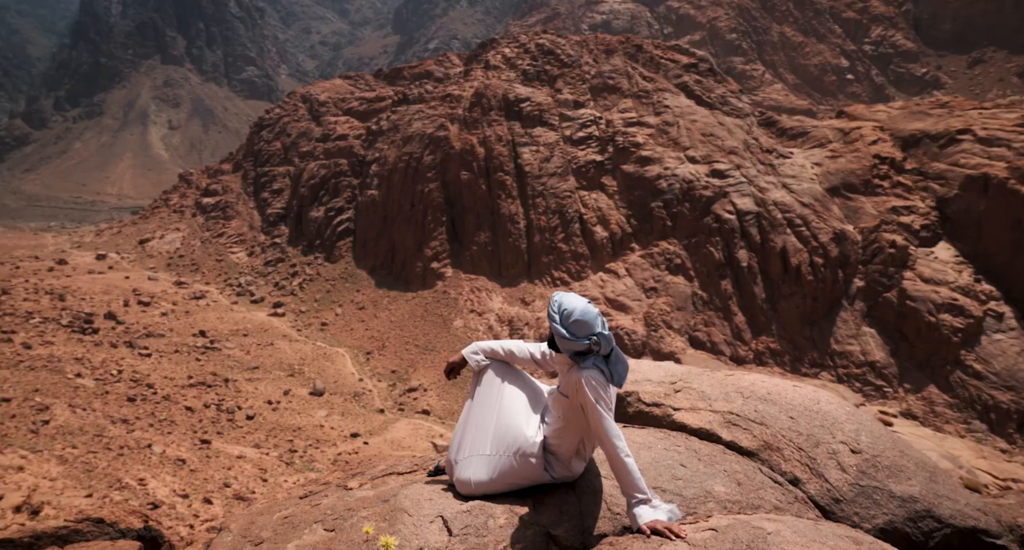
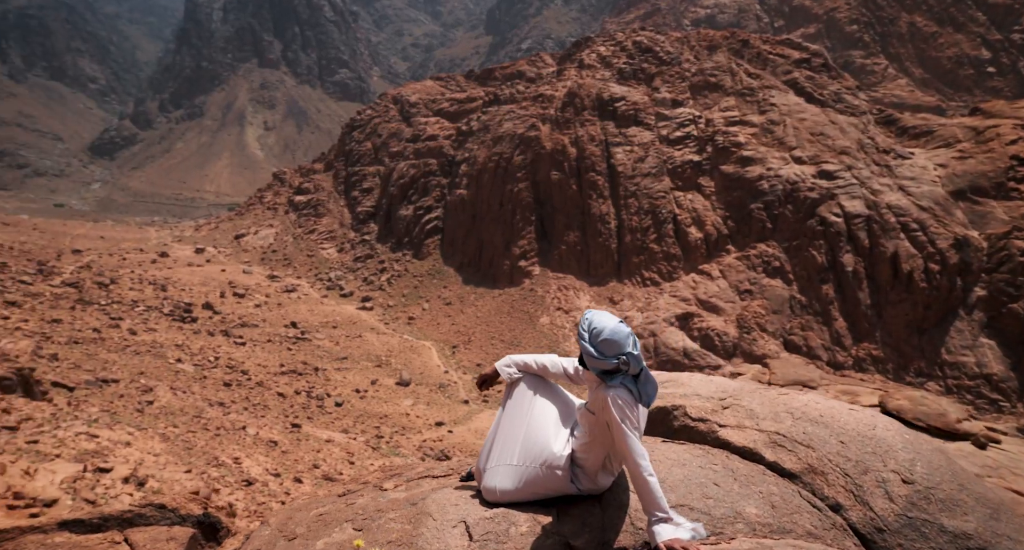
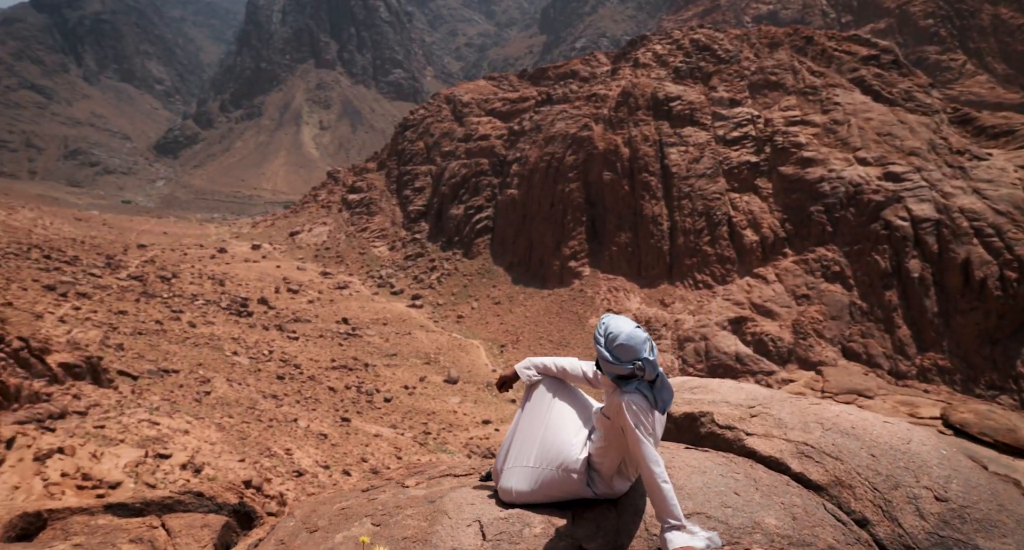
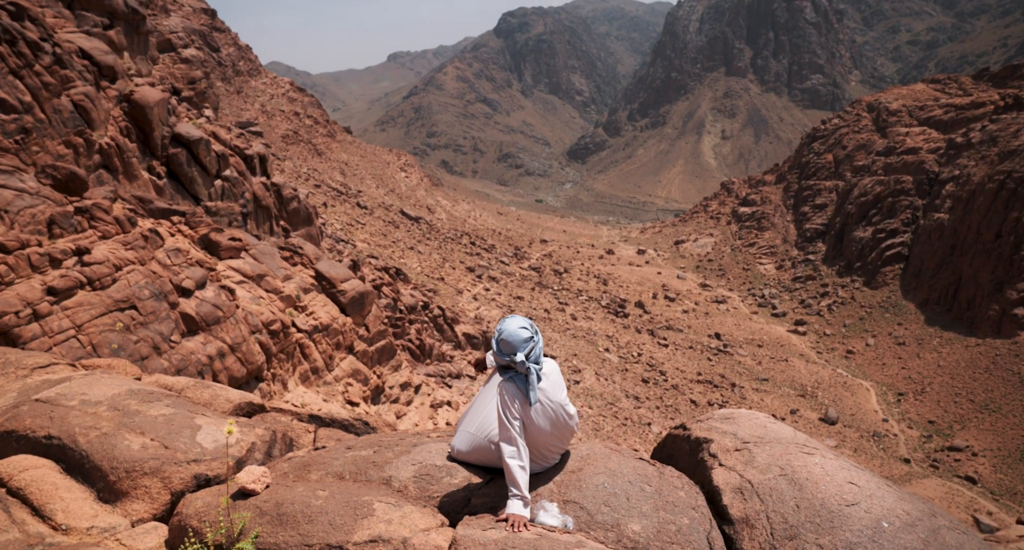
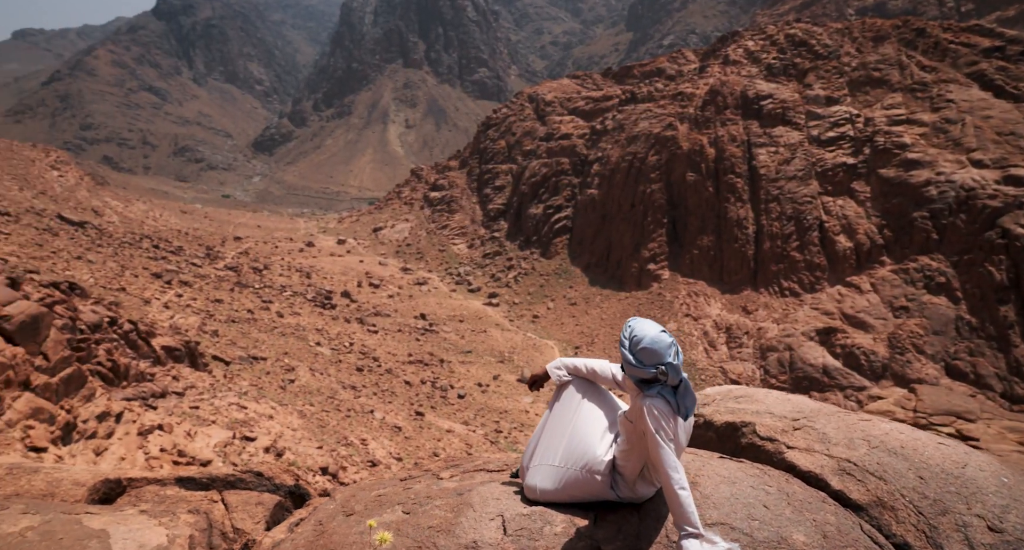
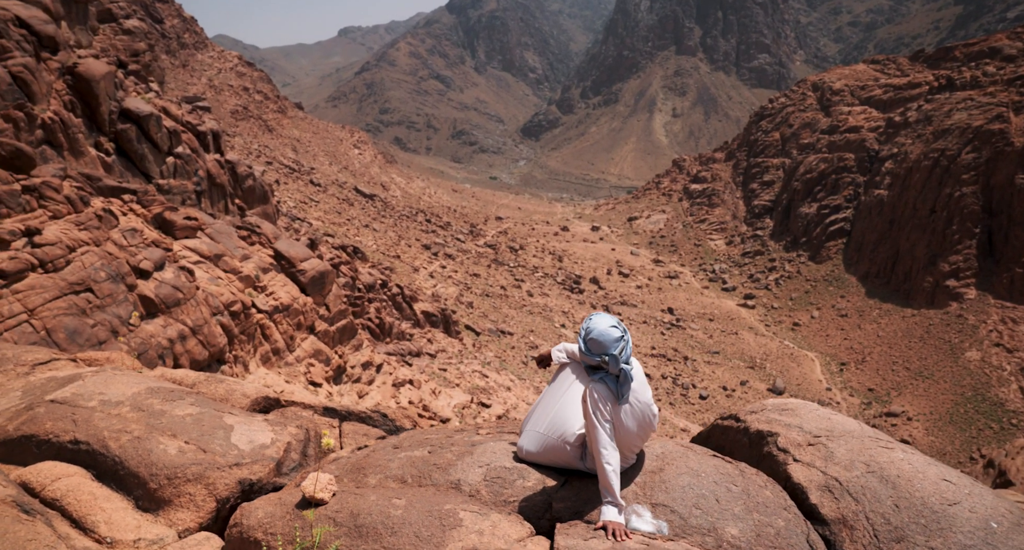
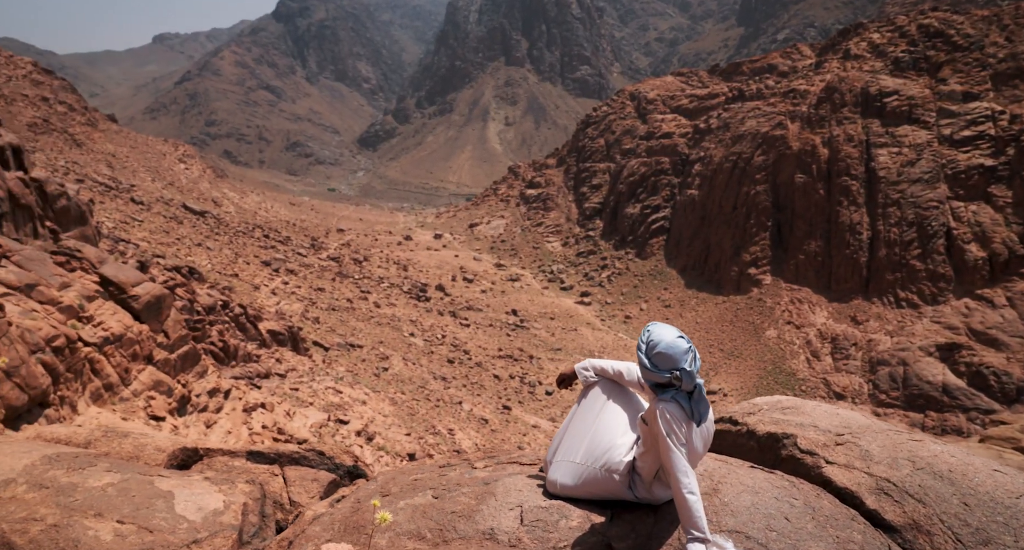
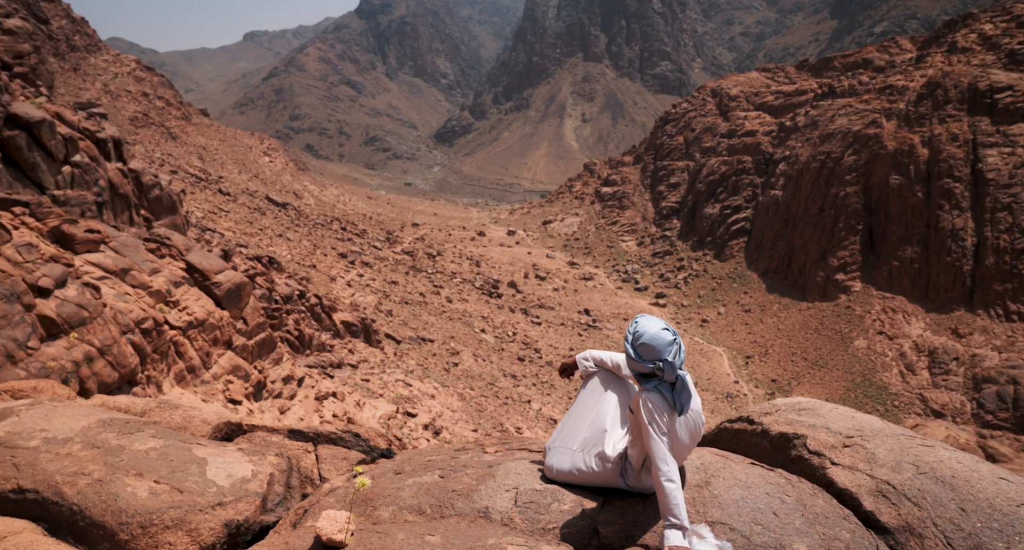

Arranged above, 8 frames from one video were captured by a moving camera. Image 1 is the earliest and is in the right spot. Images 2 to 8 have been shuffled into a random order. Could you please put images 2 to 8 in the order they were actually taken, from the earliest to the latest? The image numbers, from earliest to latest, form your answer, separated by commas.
2, 3, 5, 7, 8, 6, 4
